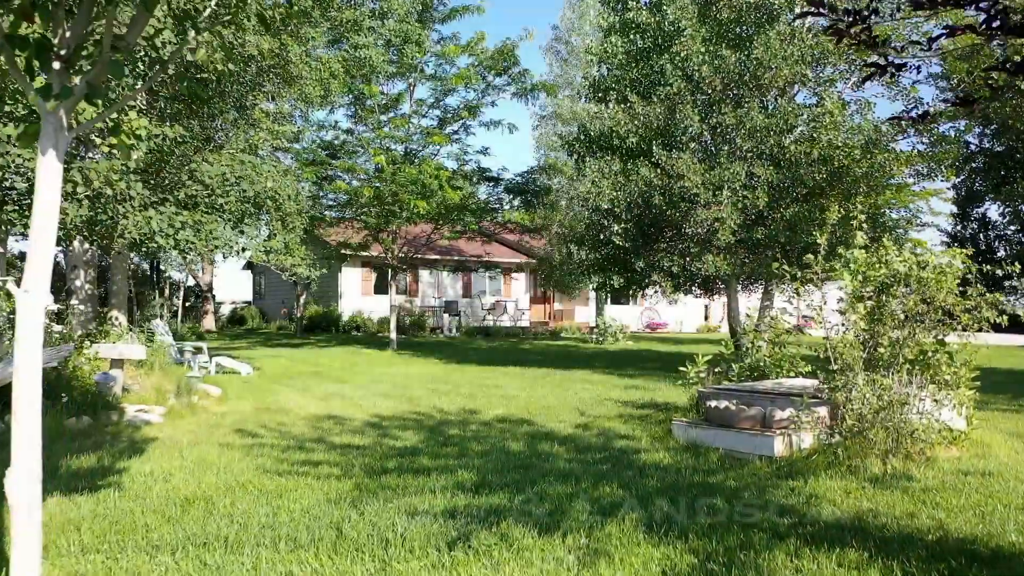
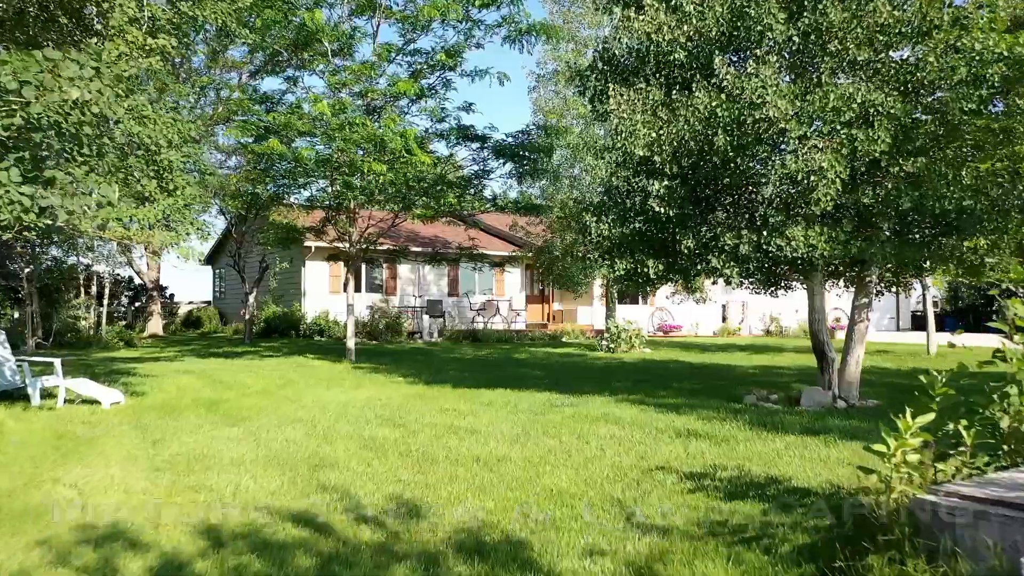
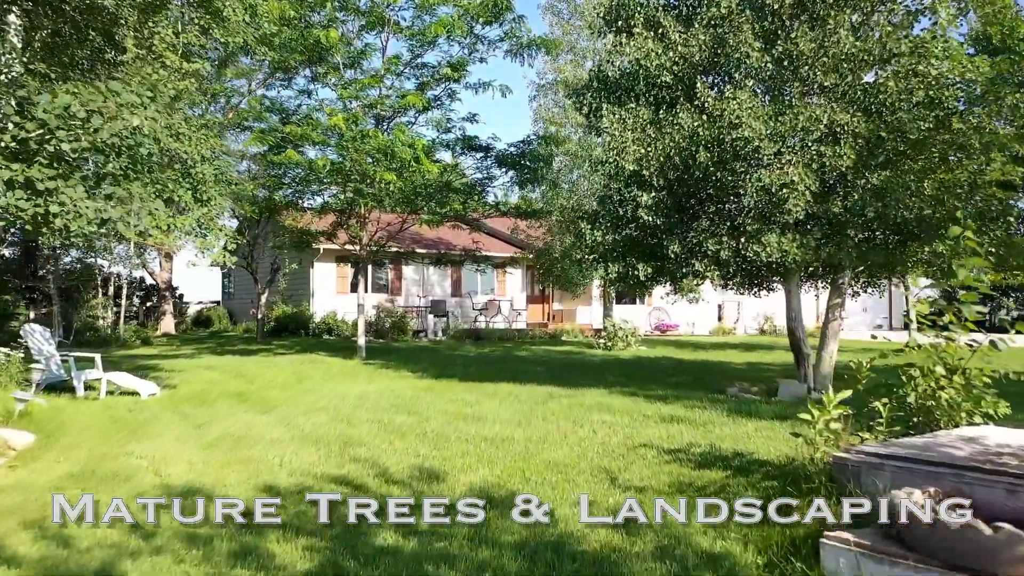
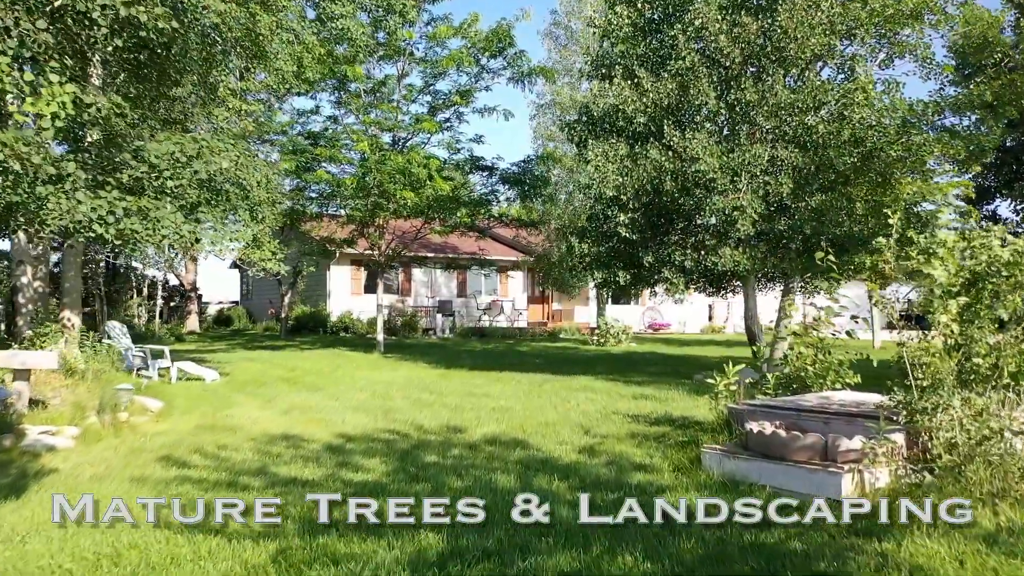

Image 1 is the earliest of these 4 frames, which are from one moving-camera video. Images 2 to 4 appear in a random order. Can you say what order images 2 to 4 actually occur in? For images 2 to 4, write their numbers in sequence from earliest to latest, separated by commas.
4, 3, 2
